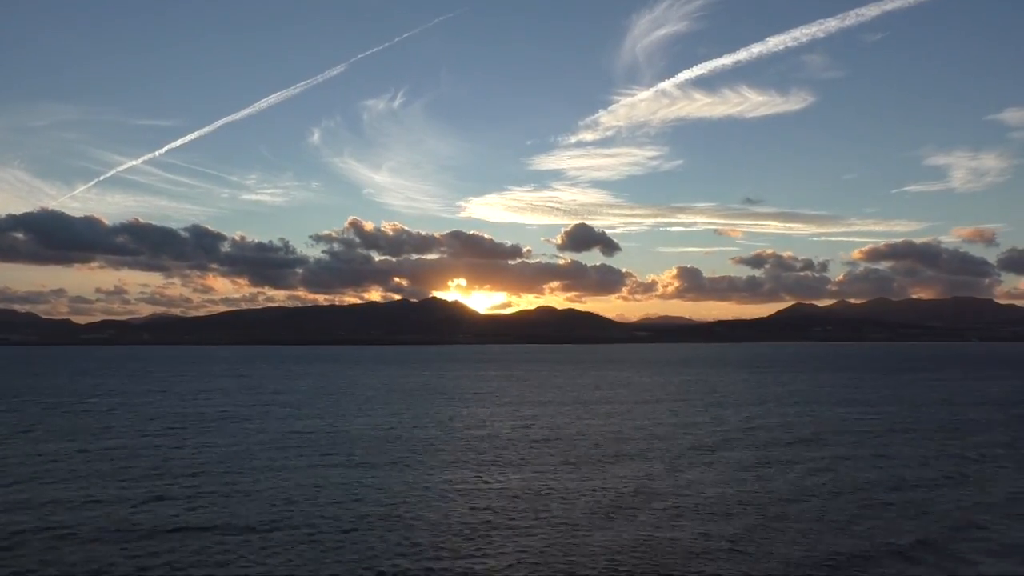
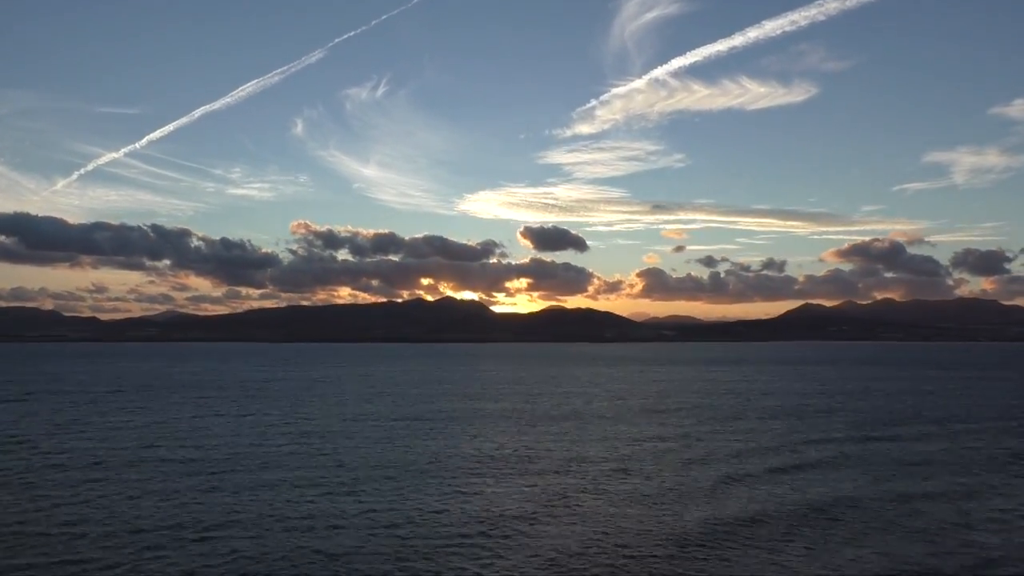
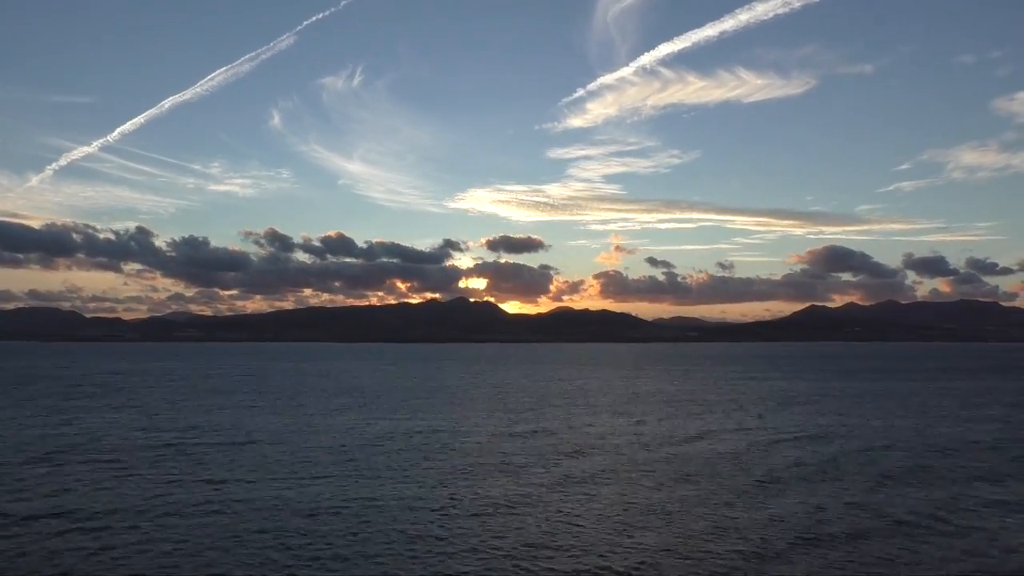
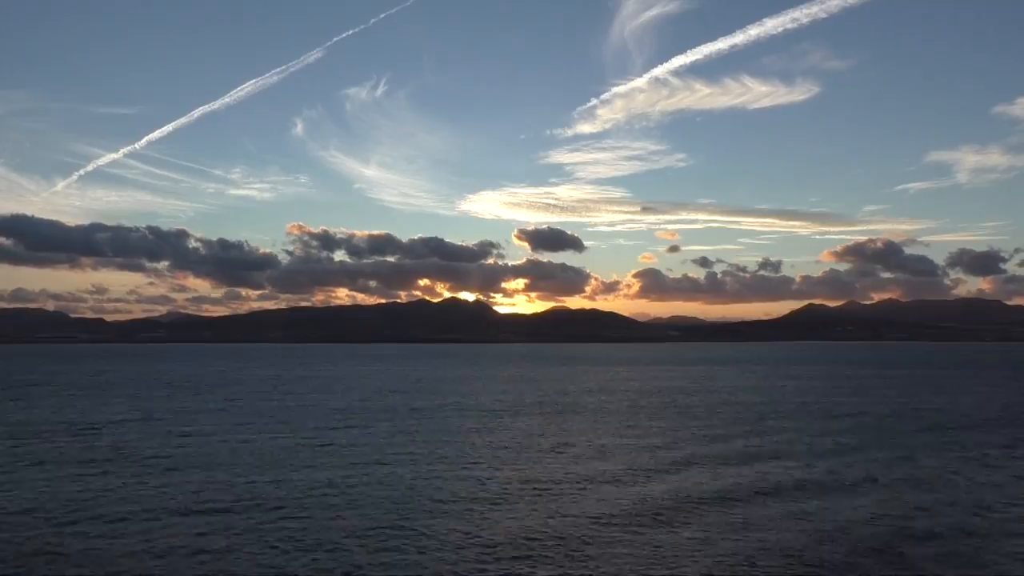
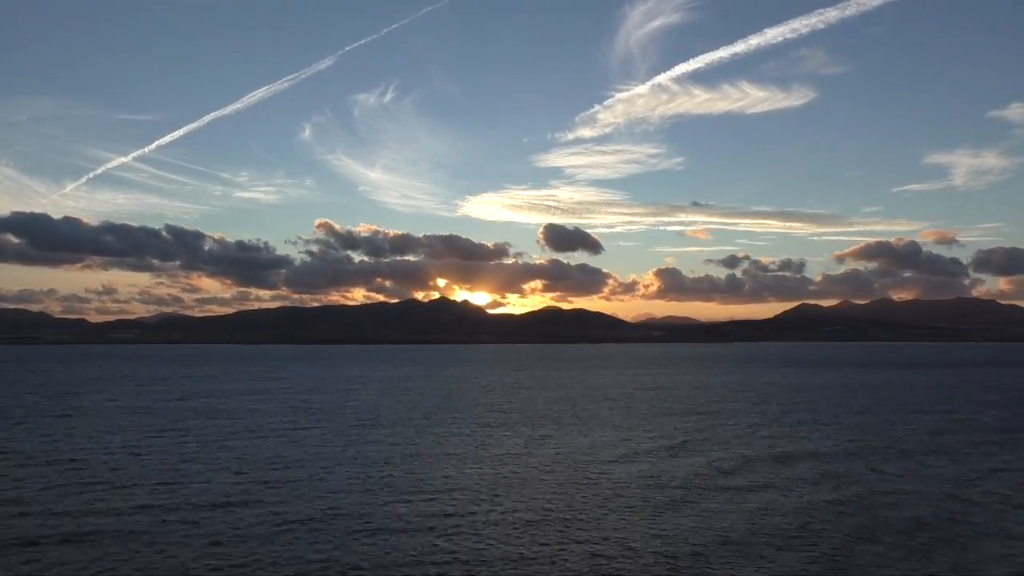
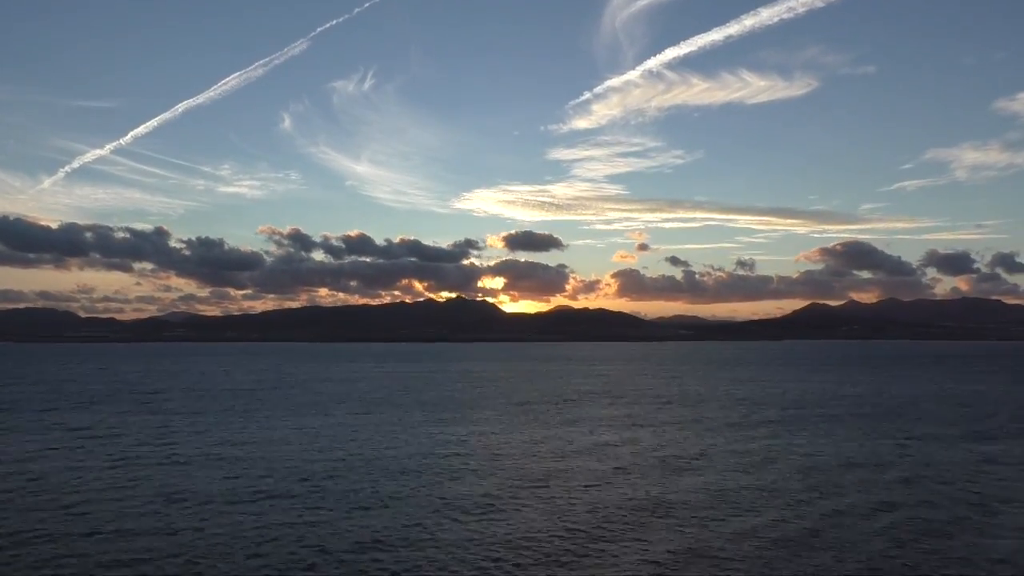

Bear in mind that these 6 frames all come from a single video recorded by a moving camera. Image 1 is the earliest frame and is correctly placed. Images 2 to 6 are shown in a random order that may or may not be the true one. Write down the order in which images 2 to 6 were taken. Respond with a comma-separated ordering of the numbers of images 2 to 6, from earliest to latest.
5, 2, 4, 6, 3
